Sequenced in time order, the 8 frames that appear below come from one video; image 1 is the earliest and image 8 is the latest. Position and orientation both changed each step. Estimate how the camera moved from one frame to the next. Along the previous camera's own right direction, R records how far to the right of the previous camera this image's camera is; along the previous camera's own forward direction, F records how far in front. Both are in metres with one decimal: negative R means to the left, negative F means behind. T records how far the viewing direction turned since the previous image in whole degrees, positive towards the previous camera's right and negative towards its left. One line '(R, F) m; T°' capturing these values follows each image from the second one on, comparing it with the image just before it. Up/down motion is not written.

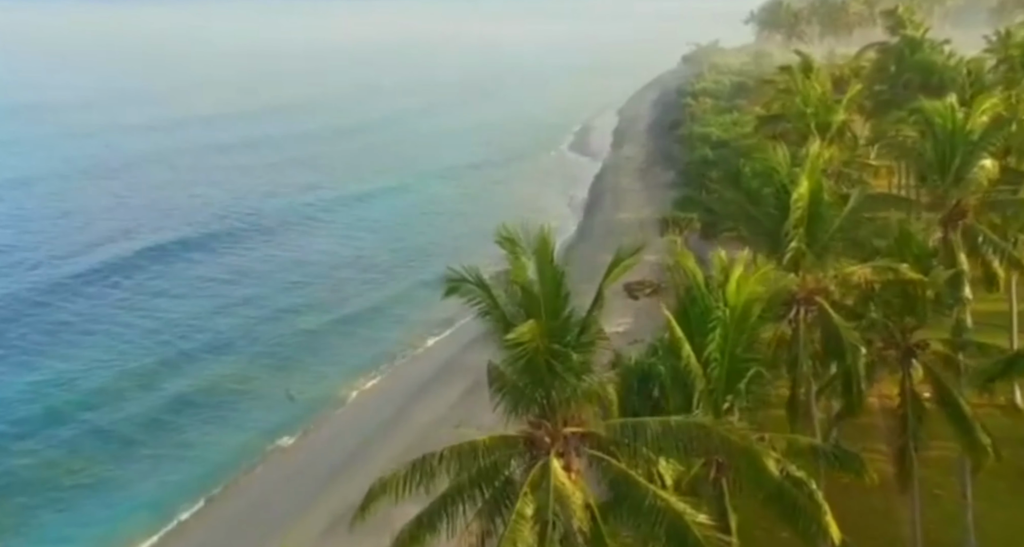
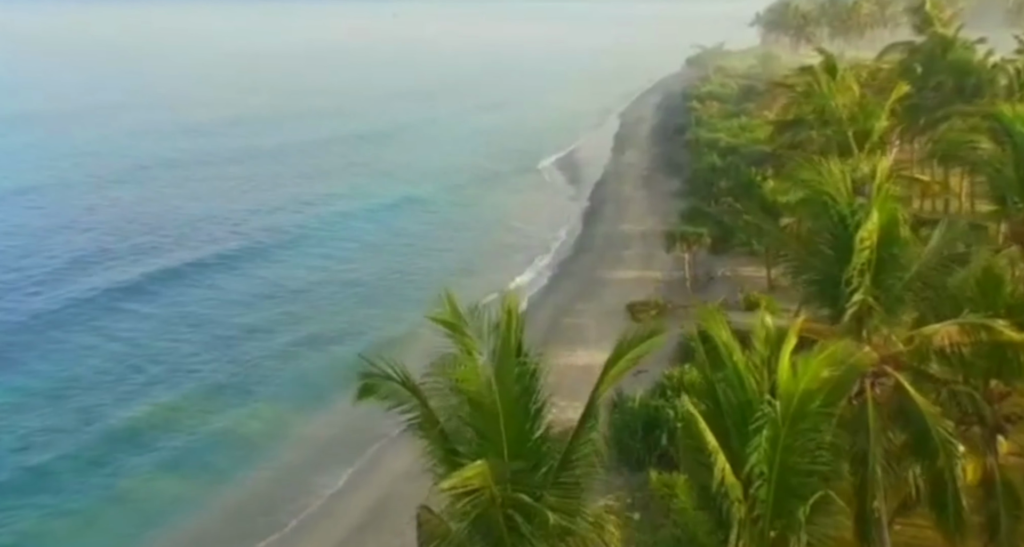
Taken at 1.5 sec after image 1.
(+0.4, +3.7) m; 0°
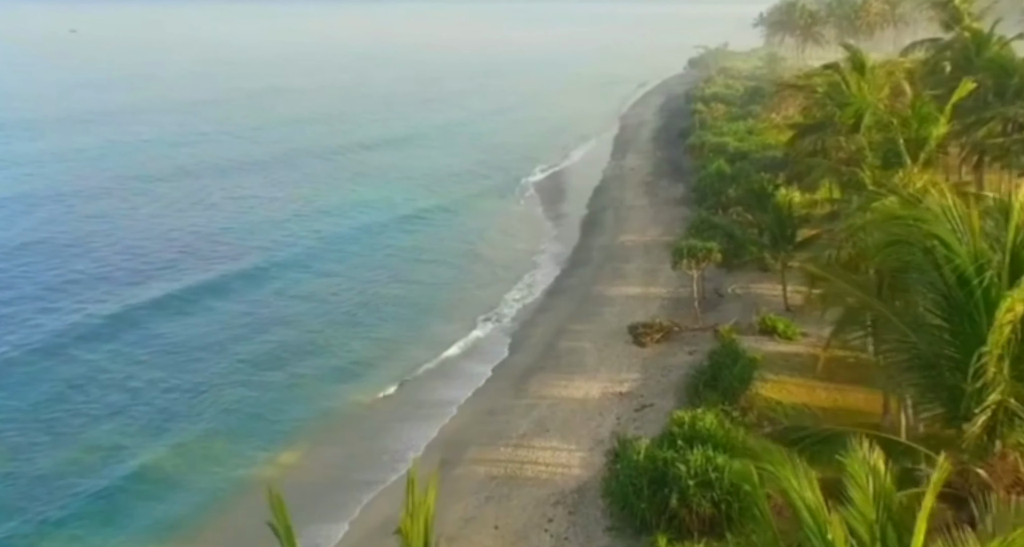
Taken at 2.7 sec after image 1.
(+0.3, +3.6) m; 0°
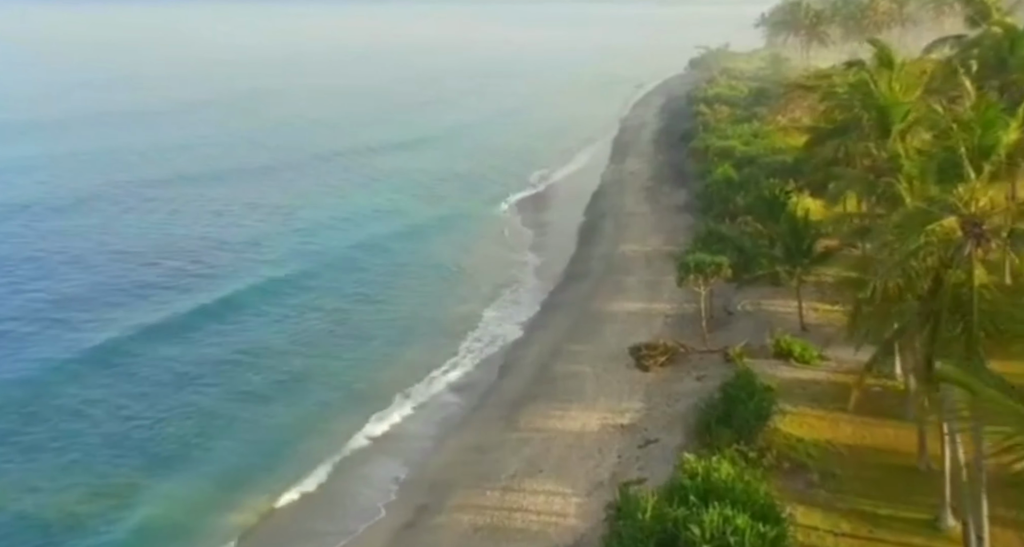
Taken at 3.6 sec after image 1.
(+0.3, +3.0) m; 0°
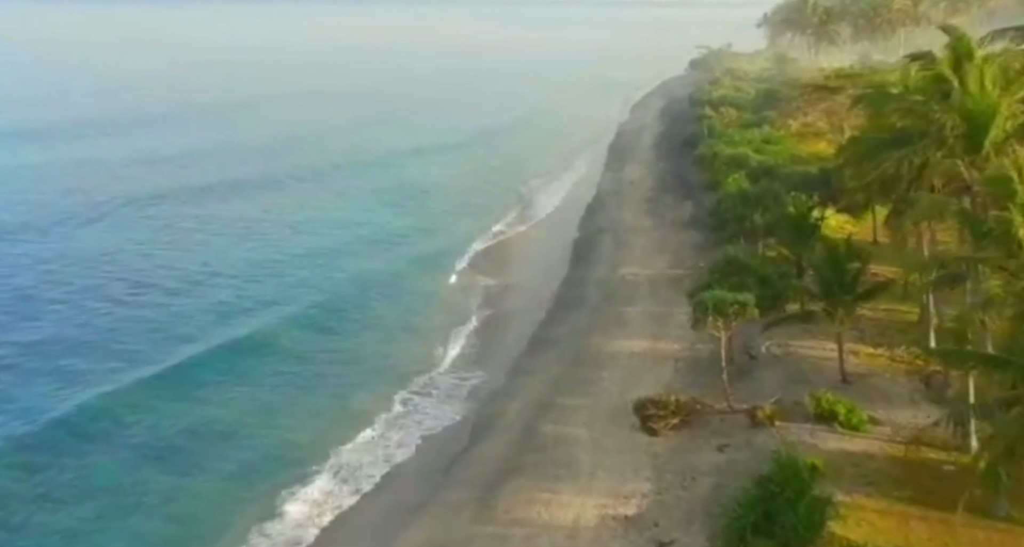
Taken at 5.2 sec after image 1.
(+0.5, +5.9) m; 0°
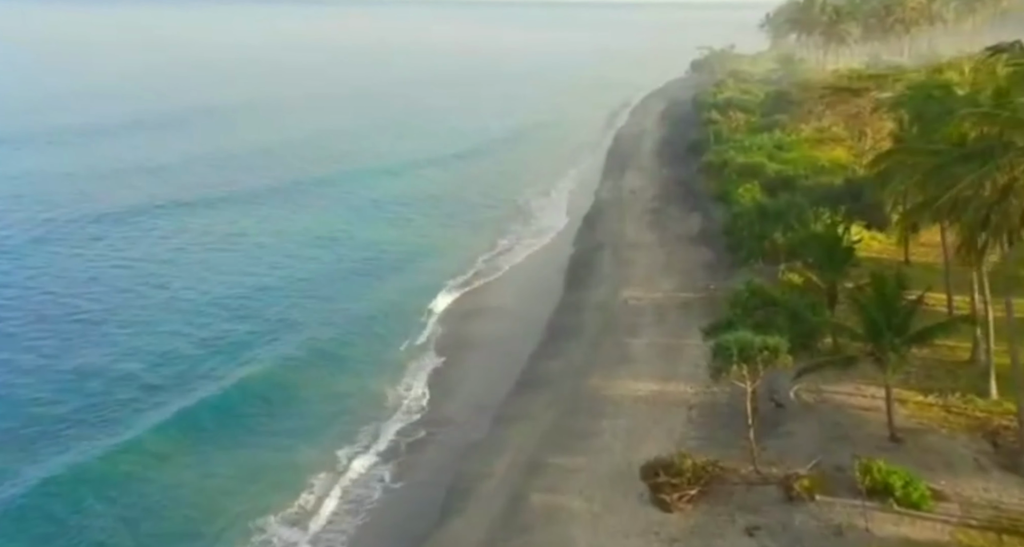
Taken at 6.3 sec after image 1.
(+0.3, +4.6) m; 0°
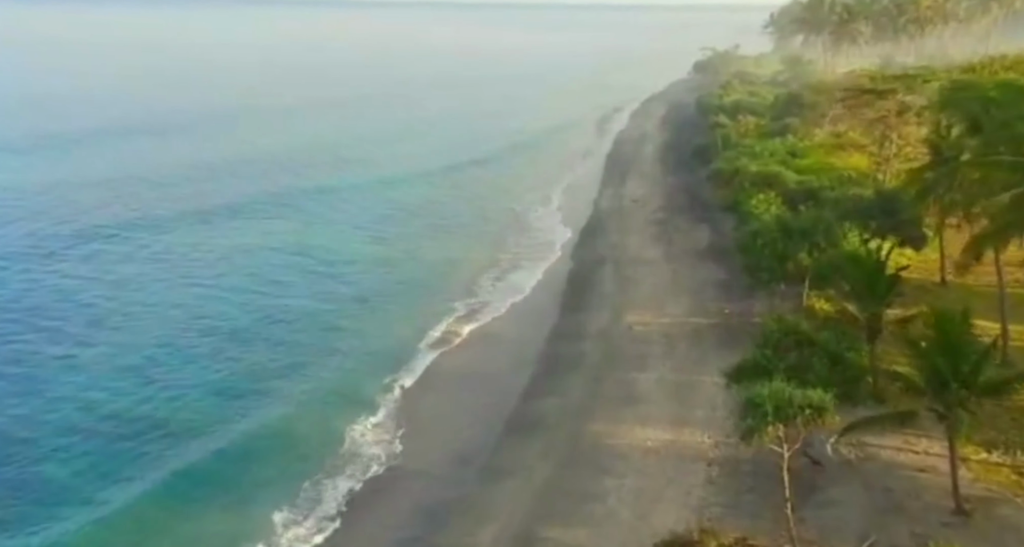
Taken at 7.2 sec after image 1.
(+0.2, +4.0) m; 0°
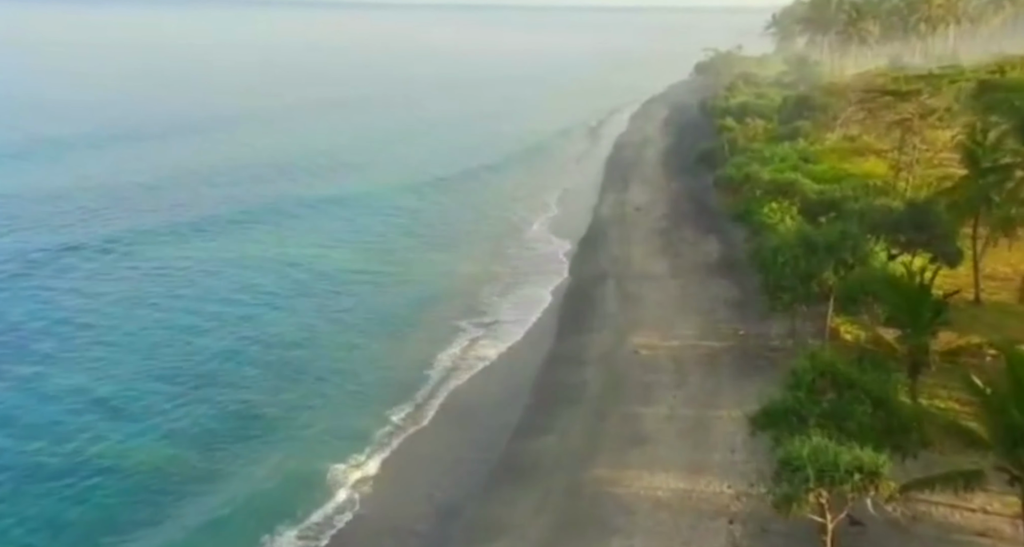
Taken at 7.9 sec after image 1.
(+0.1, +3.0) m; 0°
